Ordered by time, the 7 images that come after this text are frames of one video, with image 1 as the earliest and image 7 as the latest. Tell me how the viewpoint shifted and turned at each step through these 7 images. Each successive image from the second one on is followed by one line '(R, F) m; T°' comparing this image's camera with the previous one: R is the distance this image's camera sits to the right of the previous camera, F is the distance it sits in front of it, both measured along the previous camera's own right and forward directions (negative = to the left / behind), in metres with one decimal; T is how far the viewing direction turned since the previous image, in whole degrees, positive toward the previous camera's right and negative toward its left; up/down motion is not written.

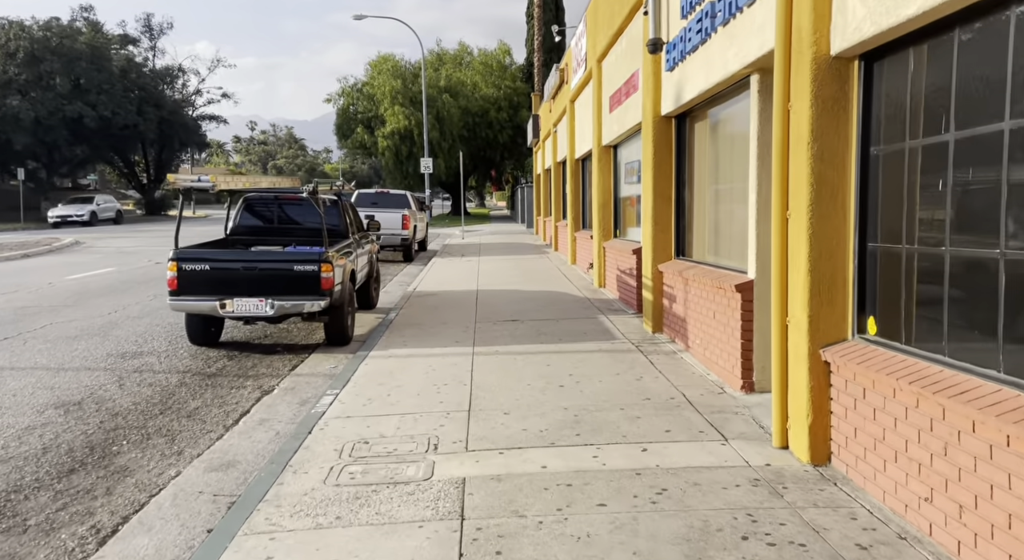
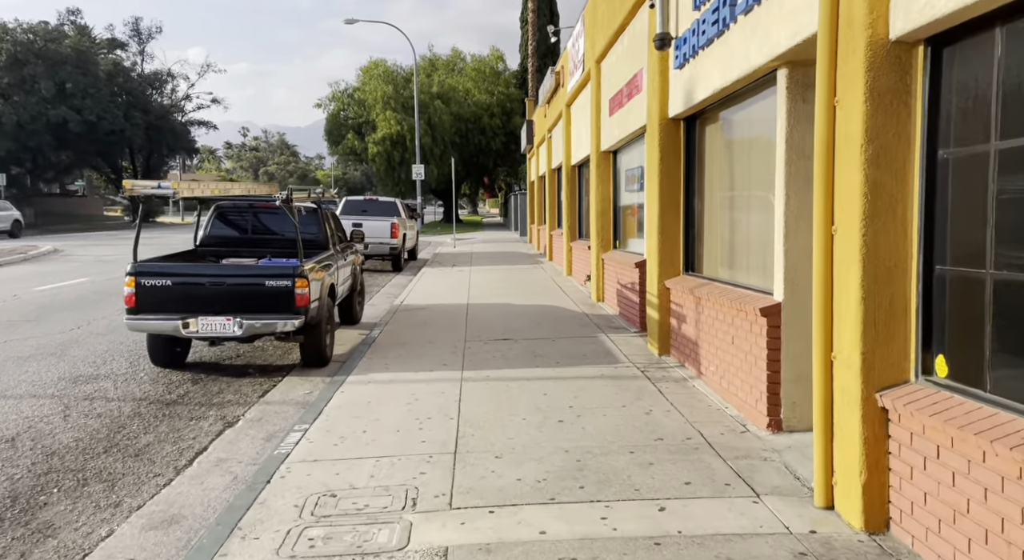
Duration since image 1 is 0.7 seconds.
(0.0, +0.7) m; +1°
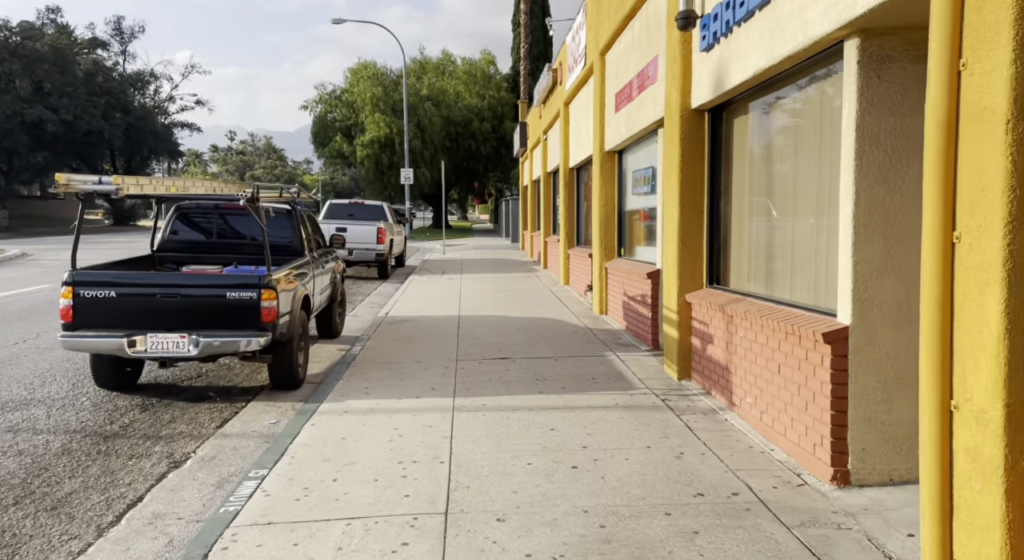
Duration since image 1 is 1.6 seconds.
(-0.1, +1.0) m; +1°
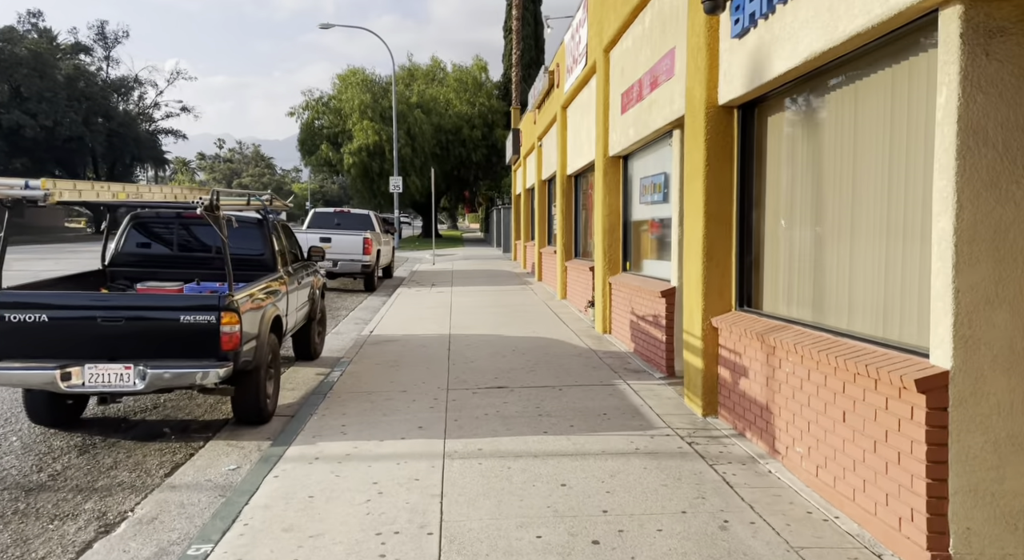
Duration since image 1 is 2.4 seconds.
(-0.1, +0.9) m; +1°
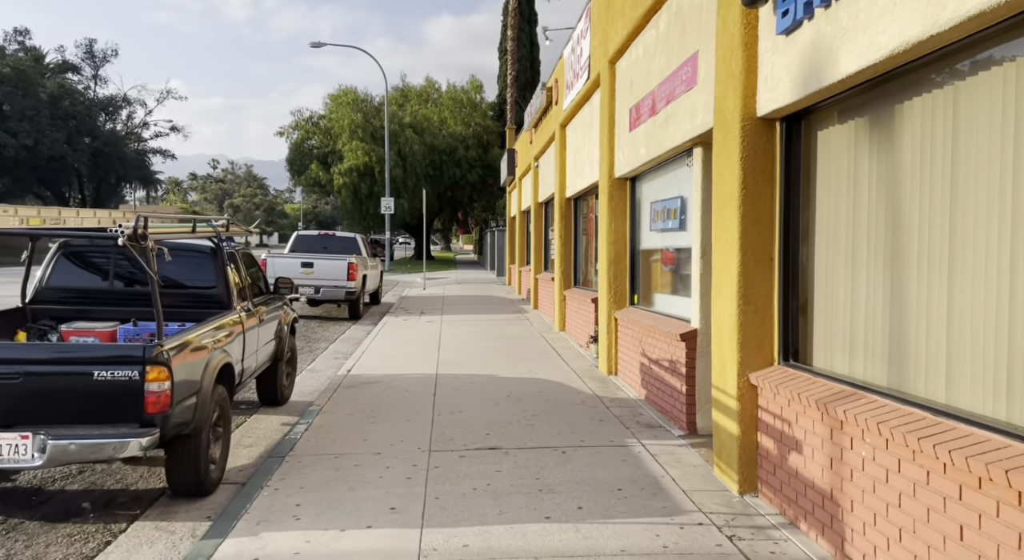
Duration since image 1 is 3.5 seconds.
(0.0, +1.1) m; 0°
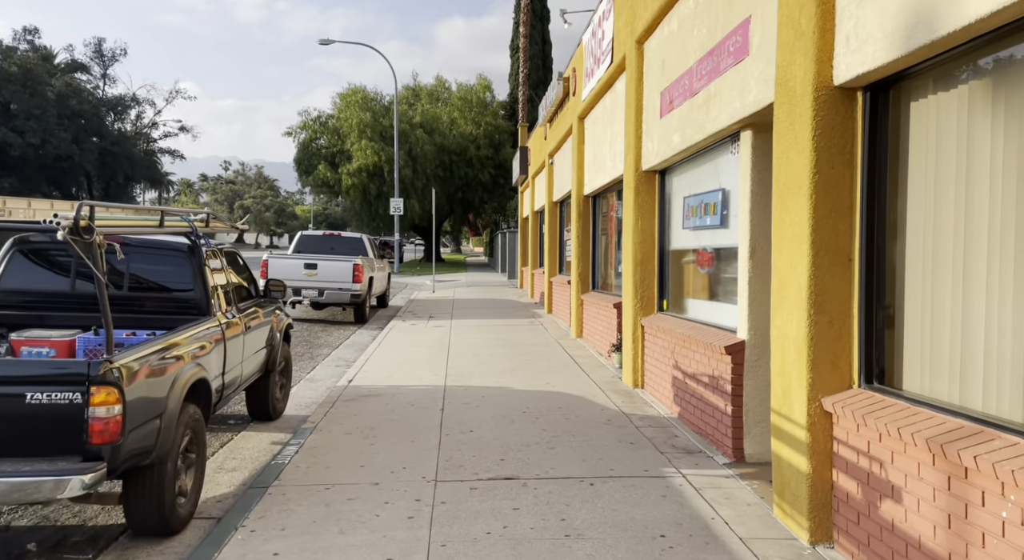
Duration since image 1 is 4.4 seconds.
(-0.1, +0.8) m; -1°
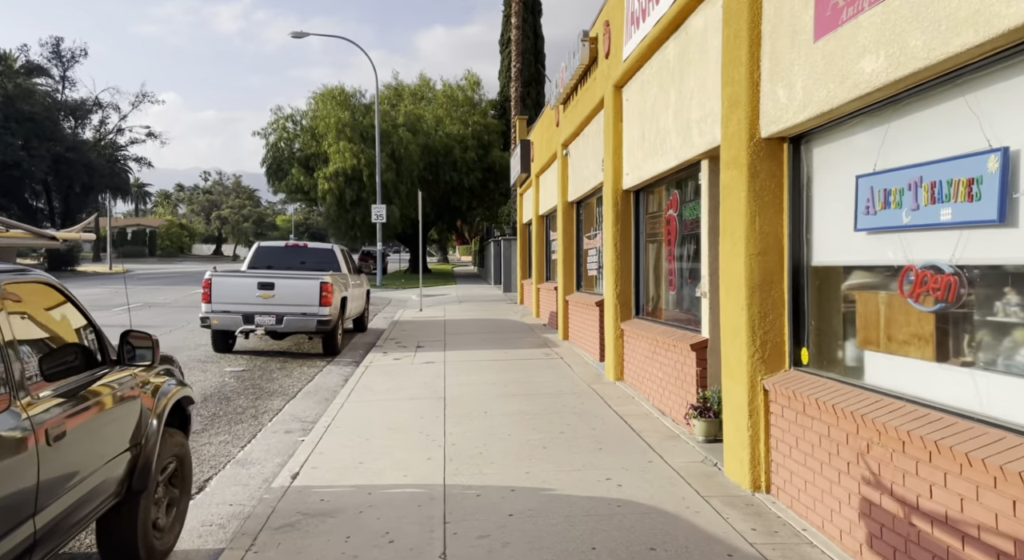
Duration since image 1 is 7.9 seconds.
(-0.4, +3.2) m; +1°
